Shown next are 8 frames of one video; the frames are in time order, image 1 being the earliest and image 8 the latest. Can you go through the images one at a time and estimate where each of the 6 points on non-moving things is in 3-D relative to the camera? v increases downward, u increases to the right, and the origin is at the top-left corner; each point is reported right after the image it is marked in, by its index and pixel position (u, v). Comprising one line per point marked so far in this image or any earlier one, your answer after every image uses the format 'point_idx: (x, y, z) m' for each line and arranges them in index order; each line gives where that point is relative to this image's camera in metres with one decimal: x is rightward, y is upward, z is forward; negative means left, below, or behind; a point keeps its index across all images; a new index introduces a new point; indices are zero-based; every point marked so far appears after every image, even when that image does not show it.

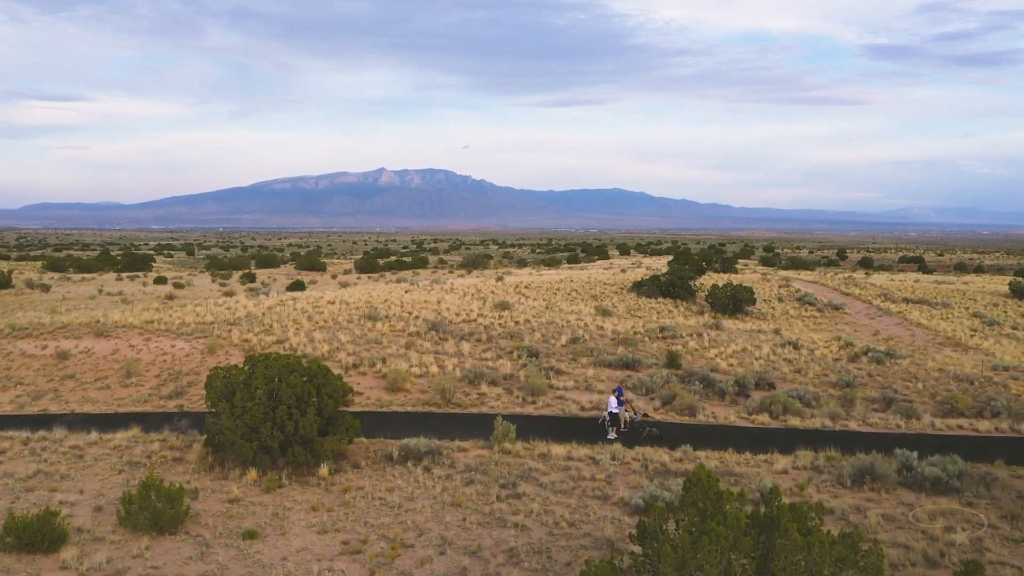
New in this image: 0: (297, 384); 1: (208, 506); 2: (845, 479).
0: (-2.7, -1.2, +11.6) m
1: (-3.3, -2.3, +10.1) m
2: (+4.2, -2.4, +12.0) m
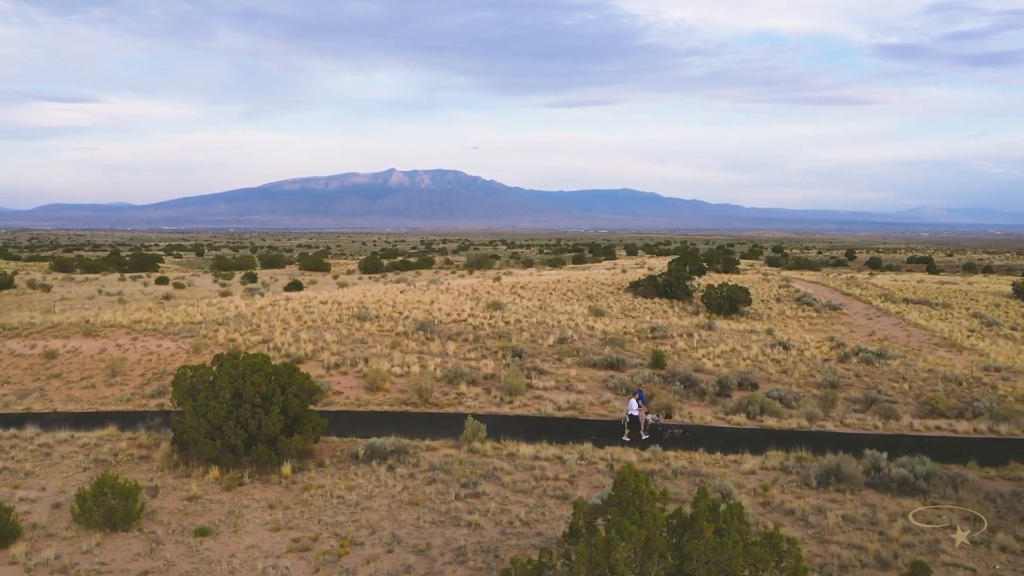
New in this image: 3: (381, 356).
0: (-3.1, -1.2, +11.6) m
1: (-3.7, -2.3, +10.2) m
2: (+3.8, -2.4, +12.0) m
3: (-2.6, -1.3, +18.7) m
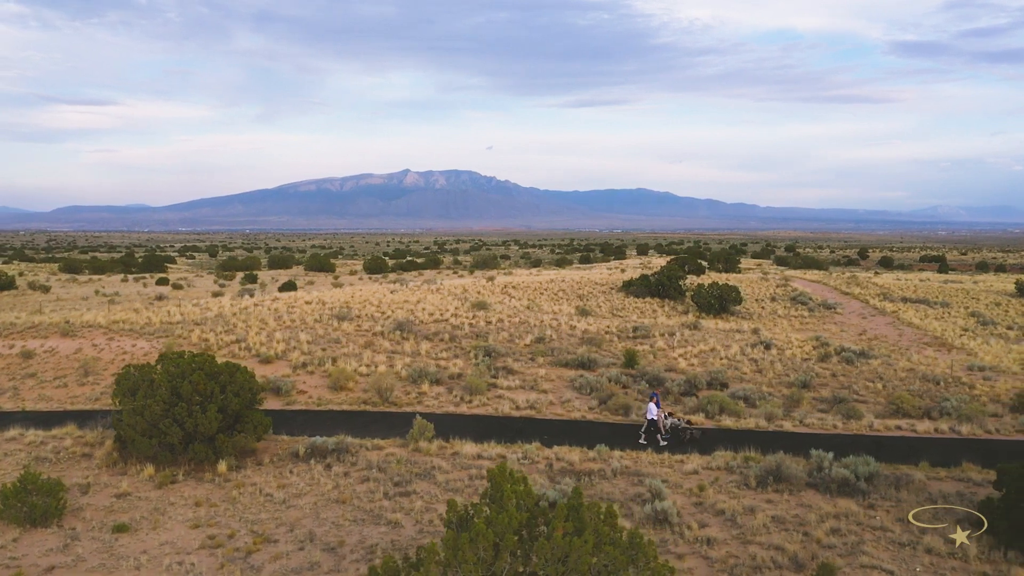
0: (-3.9, -1.2, +11.8) m
1: (-4.6, -2.3, +10.3) m
2: (+3.0, -2.4, +12.0) m
3: (-3.2, -1.3, +18.8) m
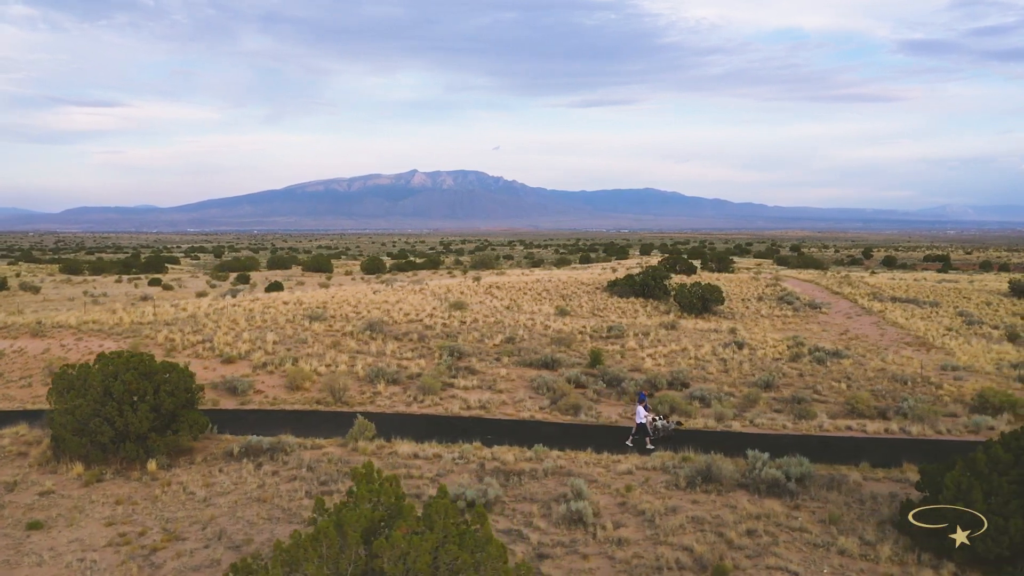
0: (-4.8, -1.2, +11.9) m
1: (-5.5, -2.3, +10.4) m
2: (+2.1, -2.4, +11.9) m
3: (-4.0, -1.4, +18.9) m
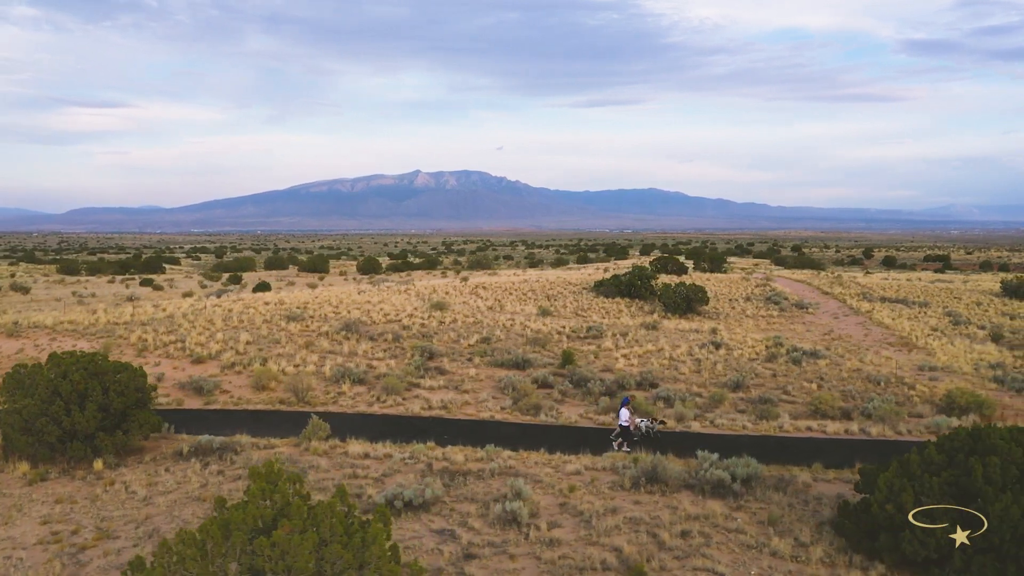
0: (-5.5, -1.2, +12.0) m
1: (-6.2, -2.3, +10.5) m
2: (+1.4, -2.4, +11.9) m
3: (-4.6, -1.4, +18.9) m
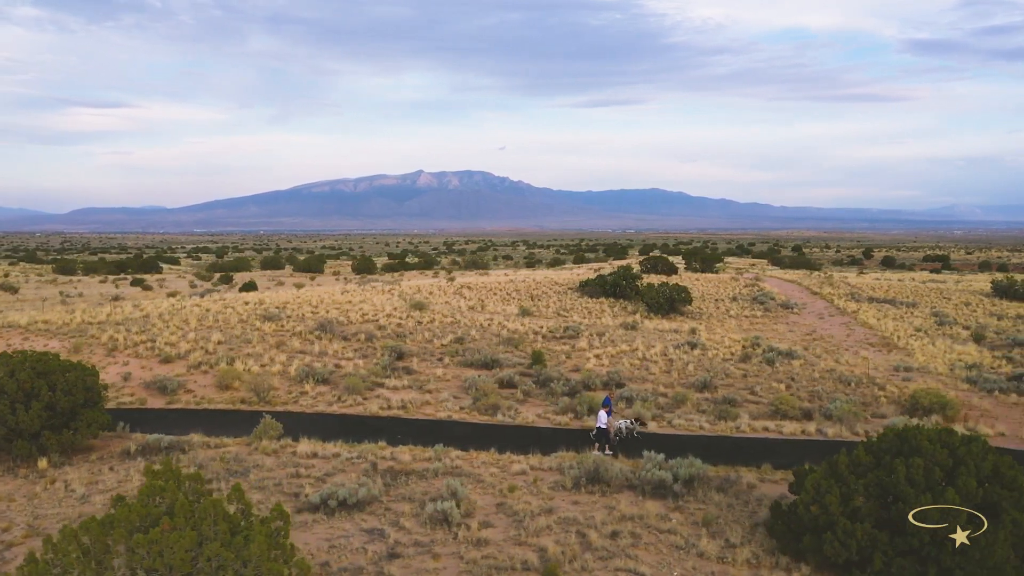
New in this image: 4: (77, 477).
0: (-6.2, -1.2, +12.0) m
1: (-6.9, -2.3, +10.6) m
2: (+0.7, -2.4, +11.9) m
3: (-5.2, -1.4, +19.0) m
4: (-5.3, -2.3, +11.4) m
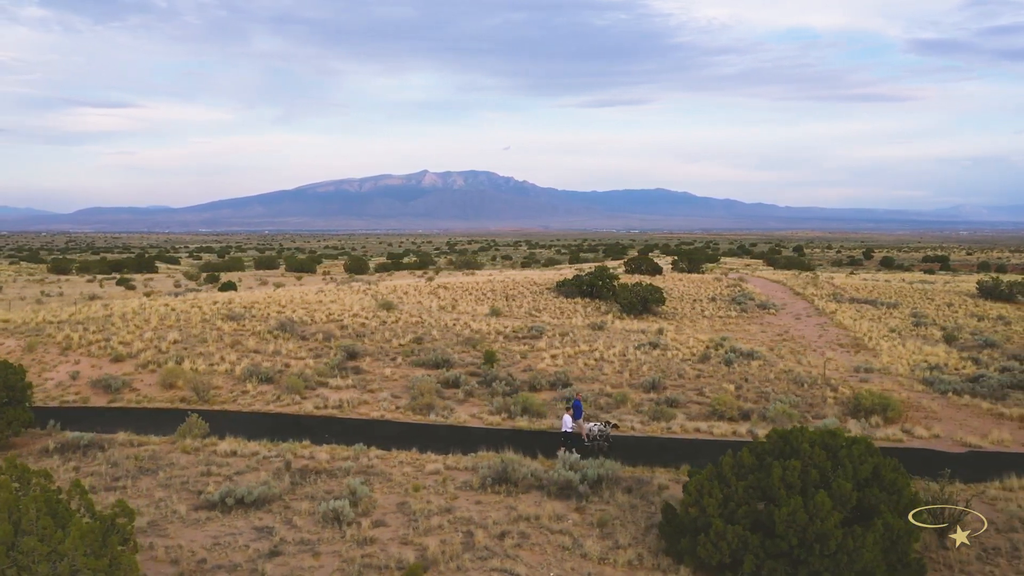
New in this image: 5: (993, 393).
0: (-7.4, -1.2, +12.2) m
1: (-8.1, -2.3, +10.8) m
2: (-0.4, -2.4, +12.0) m
3: (-6.2, -1.3, +19.1) m
4: (-6.4, -2.3, +11.5) m
5: (+9.8, -2.1, +19.2) m
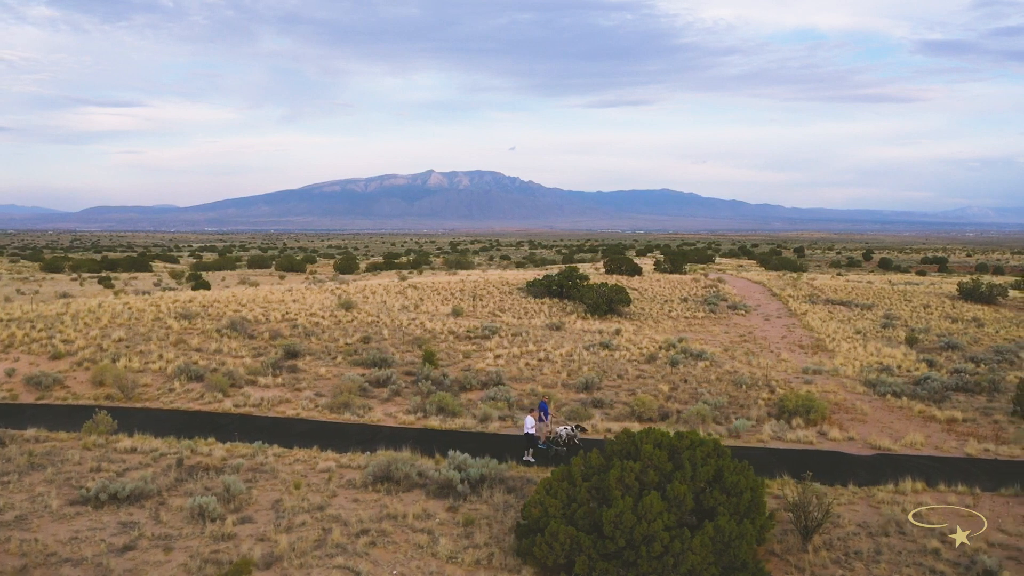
0: (-8.8, -1.1, +12.4) m
1: (-9.6, -2.3, +11.0) m
2: (-1.9, -2.4, +12.0) m
3: (-7.5, -1.3, +19.3) m
4: (-7.9, -2.2, +11.7) m
5: (+8.5, -2.2, +19.0) m
